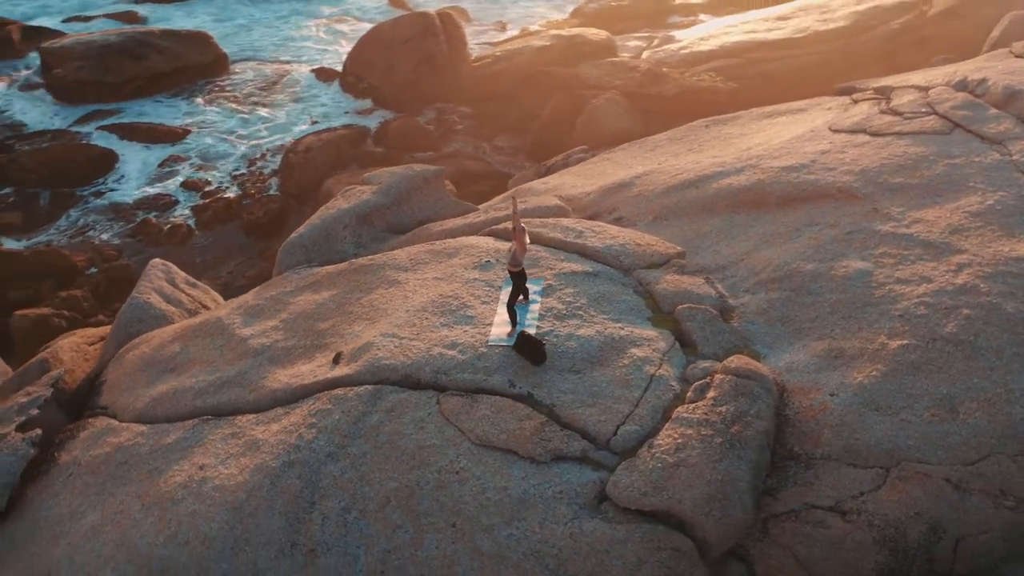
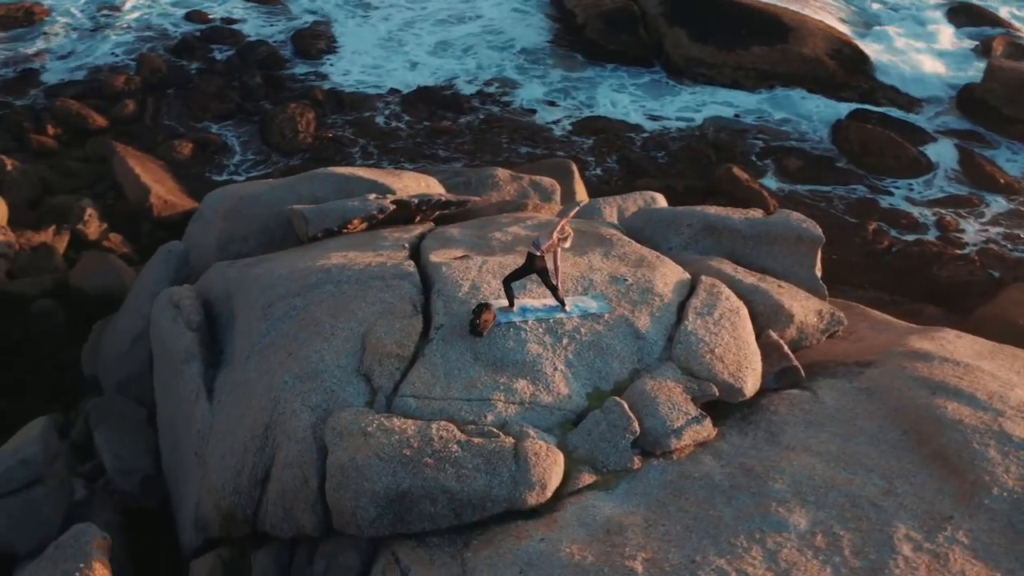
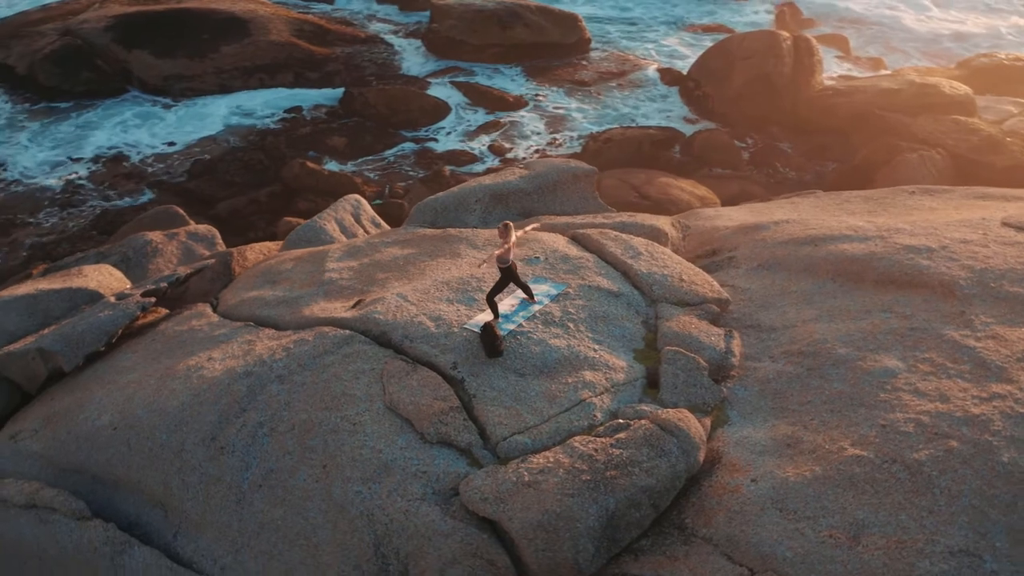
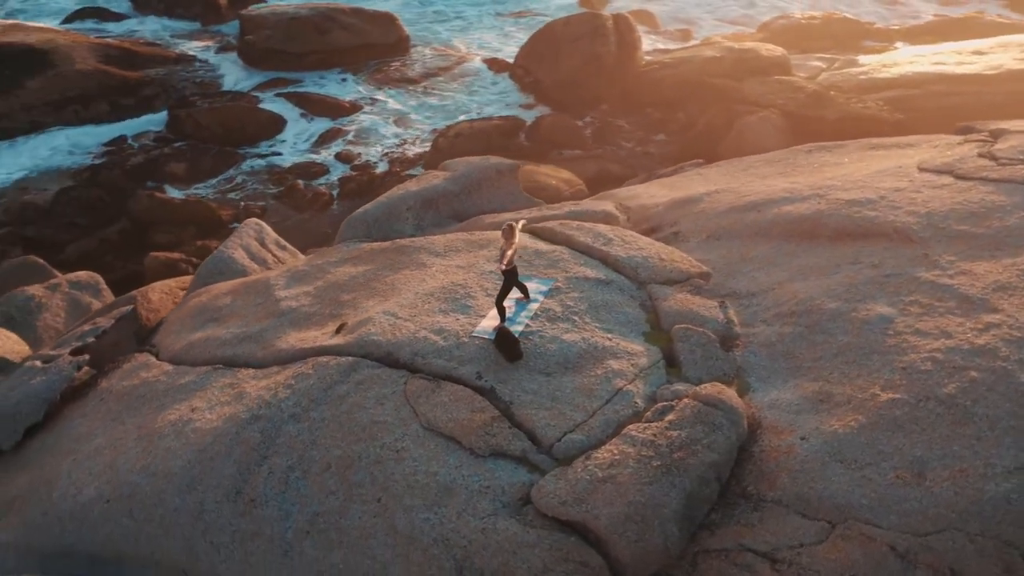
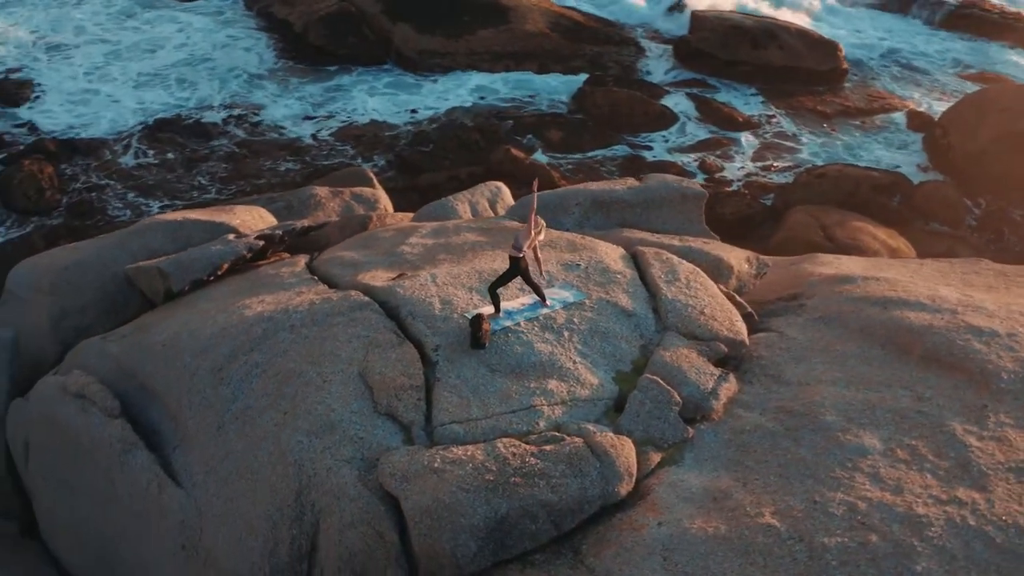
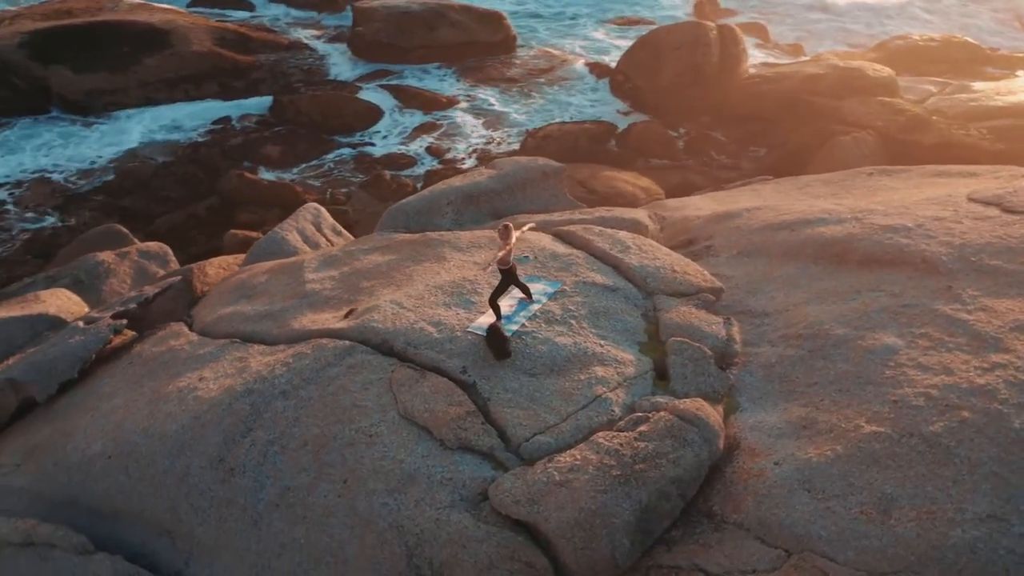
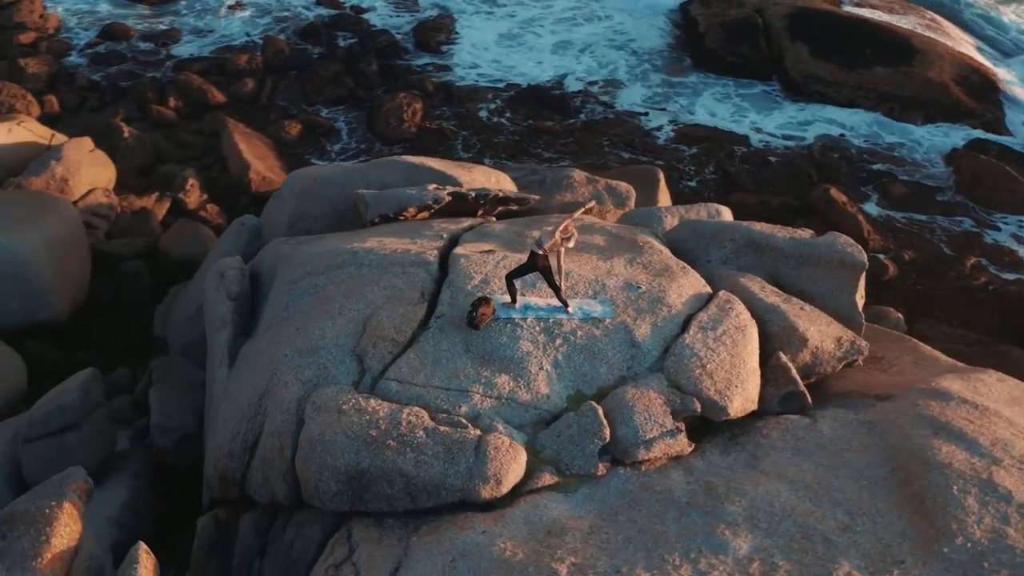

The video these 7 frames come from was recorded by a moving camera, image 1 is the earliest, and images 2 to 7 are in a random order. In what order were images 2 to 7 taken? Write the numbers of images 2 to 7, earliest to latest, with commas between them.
4, 6, 3, 5, 2, 7
